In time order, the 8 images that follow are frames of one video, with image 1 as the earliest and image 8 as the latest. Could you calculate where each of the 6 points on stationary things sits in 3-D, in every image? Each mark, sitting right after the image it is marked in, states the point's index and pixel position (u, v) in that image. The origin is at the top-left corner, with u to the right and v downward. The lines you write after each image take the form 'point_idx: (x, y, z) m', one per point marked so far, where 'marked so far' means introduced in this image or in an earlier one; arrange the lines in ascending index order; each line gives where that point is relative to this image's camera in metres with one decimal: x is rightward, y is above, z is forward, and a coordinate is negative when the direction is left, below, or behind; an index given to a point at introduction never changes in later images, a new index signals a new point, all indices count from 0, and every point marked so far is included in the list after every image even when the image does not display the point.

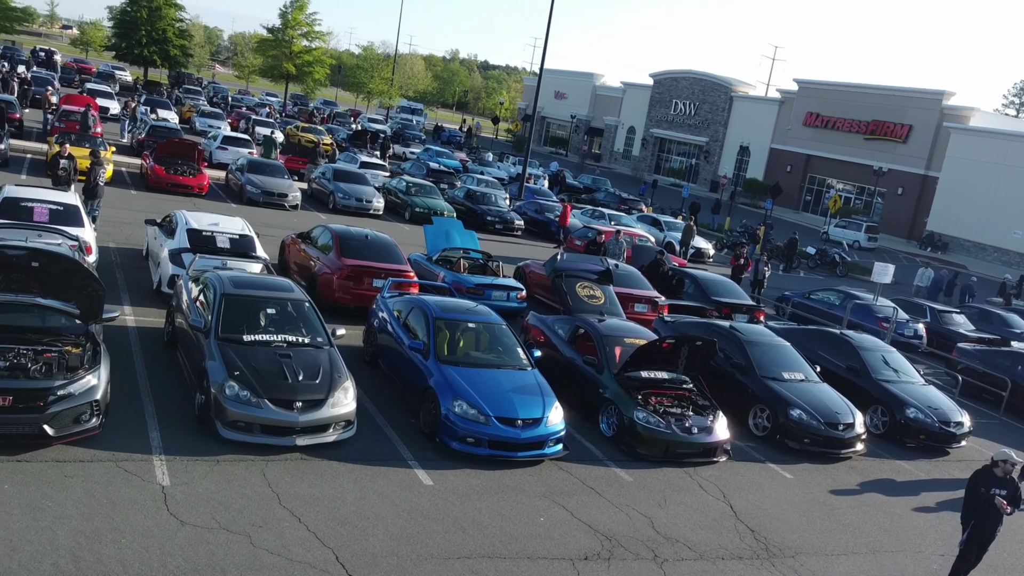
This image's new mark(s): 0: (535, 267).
0: (+0.5, +0.4, +18.2) m
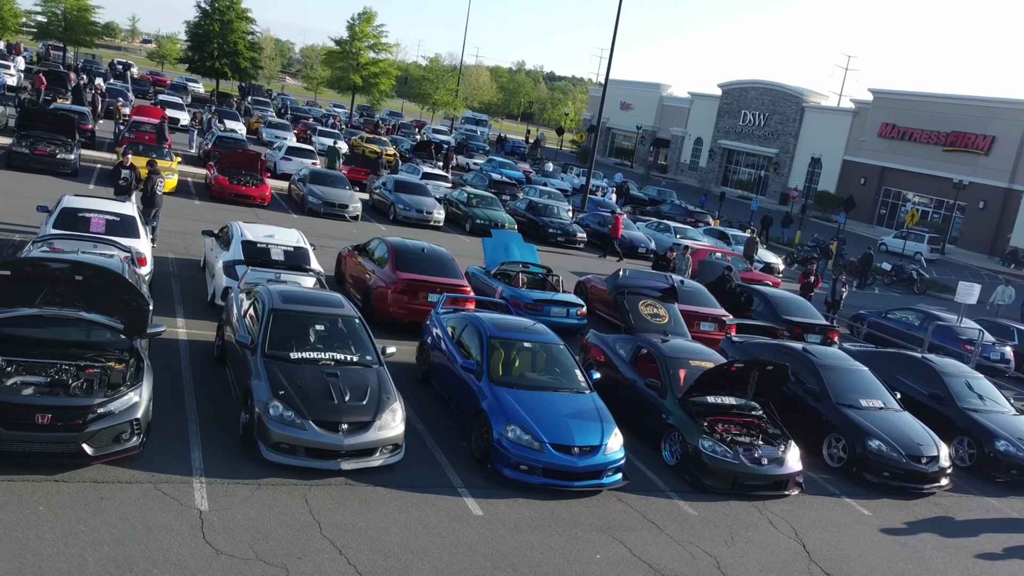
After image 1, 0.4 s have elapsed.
0: (+1.7, +0.1, +17.6) m
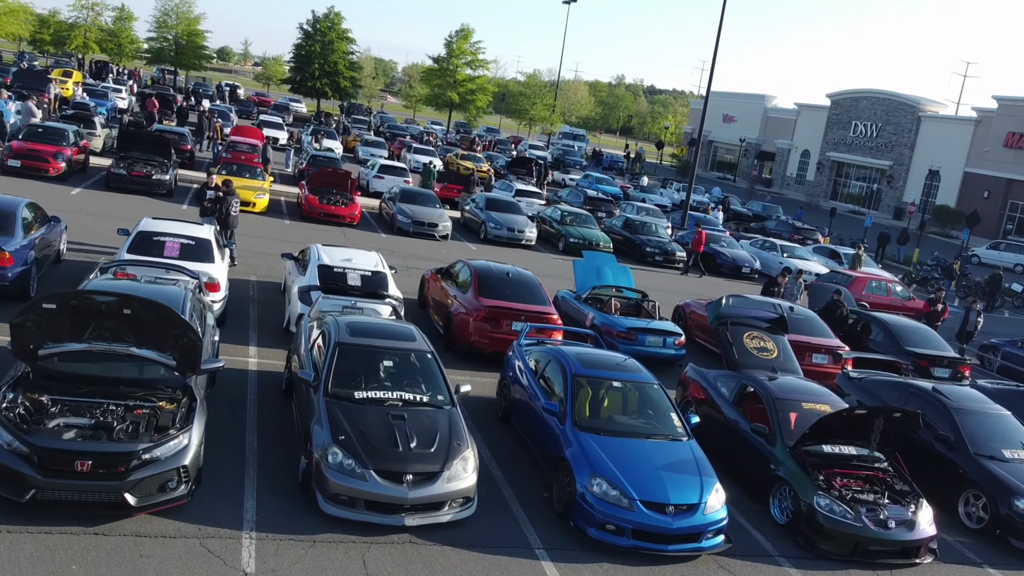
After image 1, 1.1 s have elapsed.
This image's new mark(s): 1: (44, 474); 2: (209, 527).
0: (+3.3, -0.3, +16.3) m
1: (-3.6, -1.4, +6.9) m
2: (-2.5, -1.9, +7.3) m
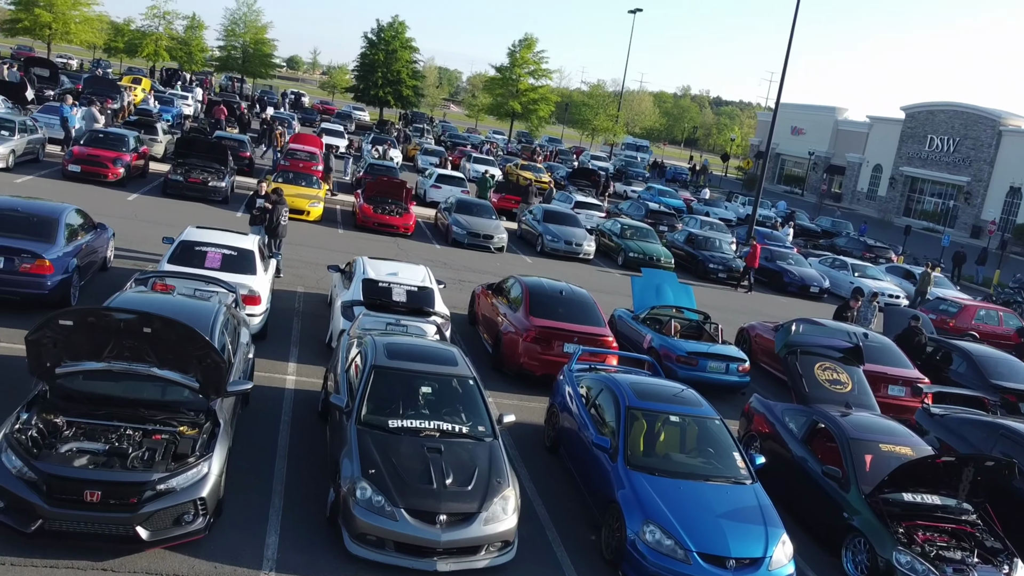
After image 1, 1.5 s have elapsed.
0: (+4.3, -0.7, +15.4) m
1: (-3.3, -1.5, +6.4) m
2: (-2.2, -2.1, +6.8) m
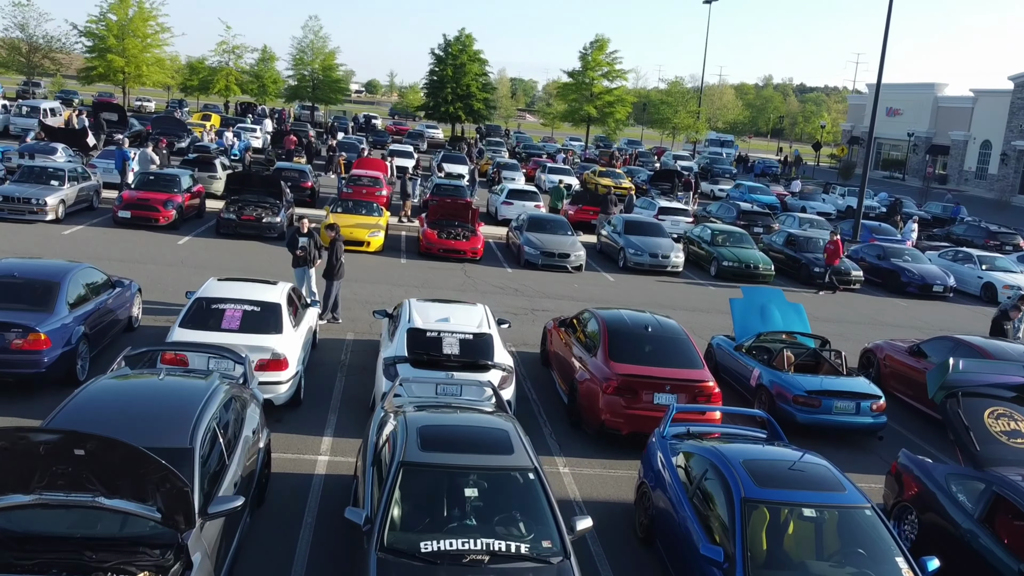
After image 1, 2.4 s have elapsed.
0: (+5.4, -0.9, +12.8) m
1: (-2.9, -2.2, +4.6) m
2: (-1.7, -2.6, +4.9) m
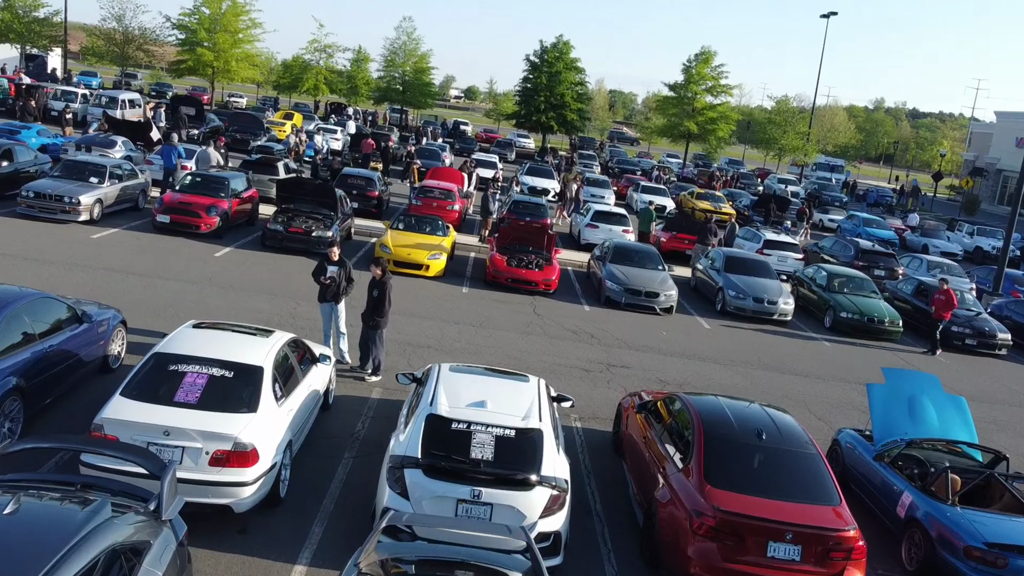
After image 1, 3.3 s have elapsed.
0: (+6.1, -2.0, +9.4) m
1: (-3.1, -2.6, +2.0) m
2: (-1.9, -3.1, +2.2) m
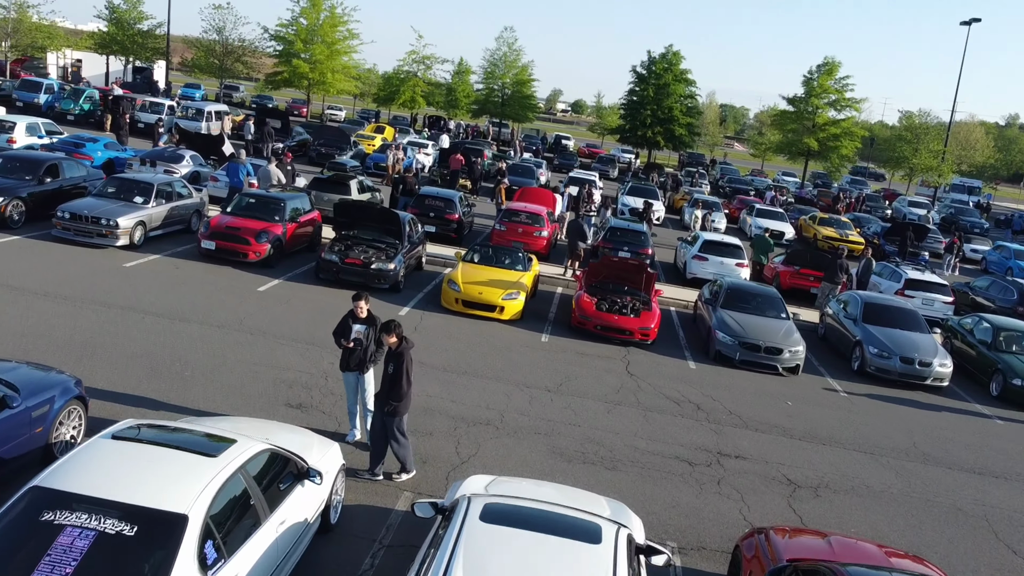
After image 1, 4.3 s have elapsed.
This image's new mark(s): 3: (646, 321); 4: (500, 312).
0: (+6.5, -2.8, +5.7) m
1: (-3.4, -3.1, -0.5) m
2: (-2.3, -3.6, -0.5) m
3: (+2.3, -0.6, +15.2) m
4: (-0.2, -0.4, +15.7) m
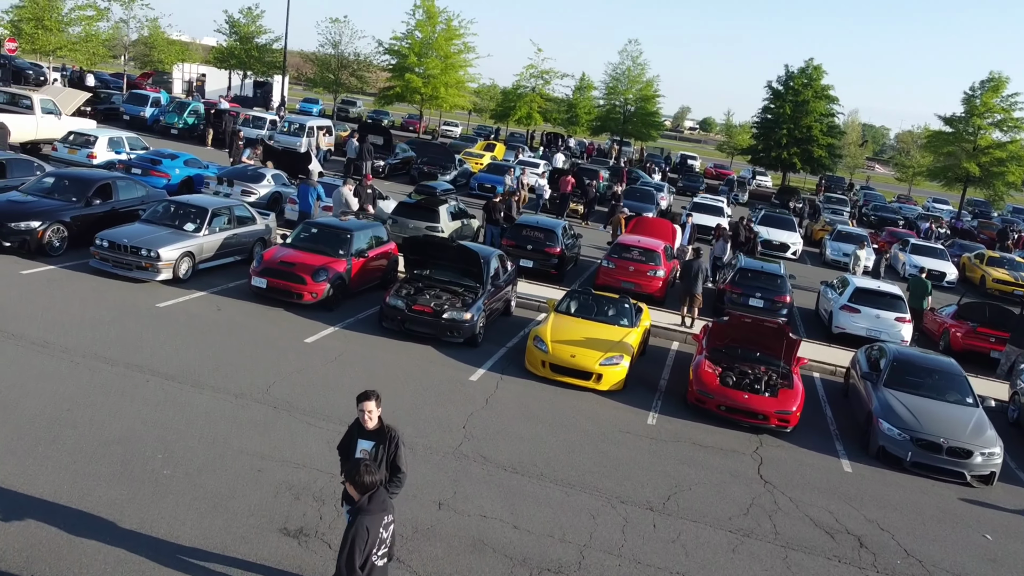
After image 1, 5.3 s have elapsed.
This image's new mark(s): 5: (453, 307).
0: (+6.4, -3.7, +1.8) m
1: (-4.3, -3.5, -3.2) m
2: (-3.1, -4.1, -3.3) m
3: (+3.6, -1.5, +11.7) m
4: (+1.2, -1.3, +12.5) m
5: (-0.9, -0.3, +13.4) m
